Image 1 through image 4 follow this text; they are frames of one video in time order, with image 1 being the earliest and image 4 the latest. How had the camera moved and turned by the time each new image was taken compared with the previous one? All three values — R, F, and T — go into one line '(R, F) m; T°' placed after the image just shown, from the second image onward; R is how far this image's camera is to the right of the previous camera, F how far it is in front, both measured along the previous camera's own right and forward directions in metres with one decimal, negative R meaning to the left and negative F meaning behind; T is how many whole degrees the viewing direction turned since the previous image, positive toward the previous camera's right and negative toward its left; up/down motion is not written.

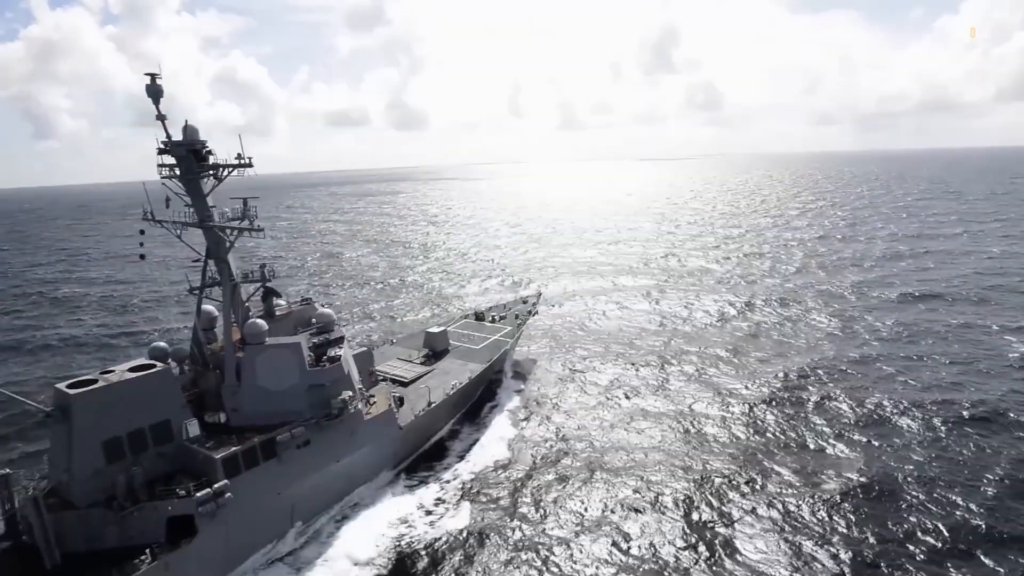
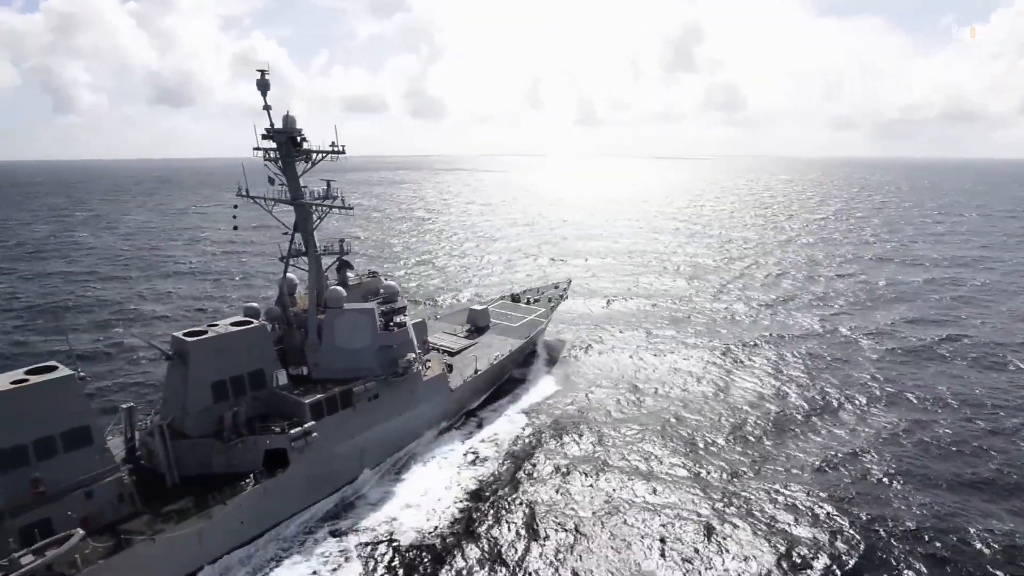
(-1.5, -2.7) m; -1°
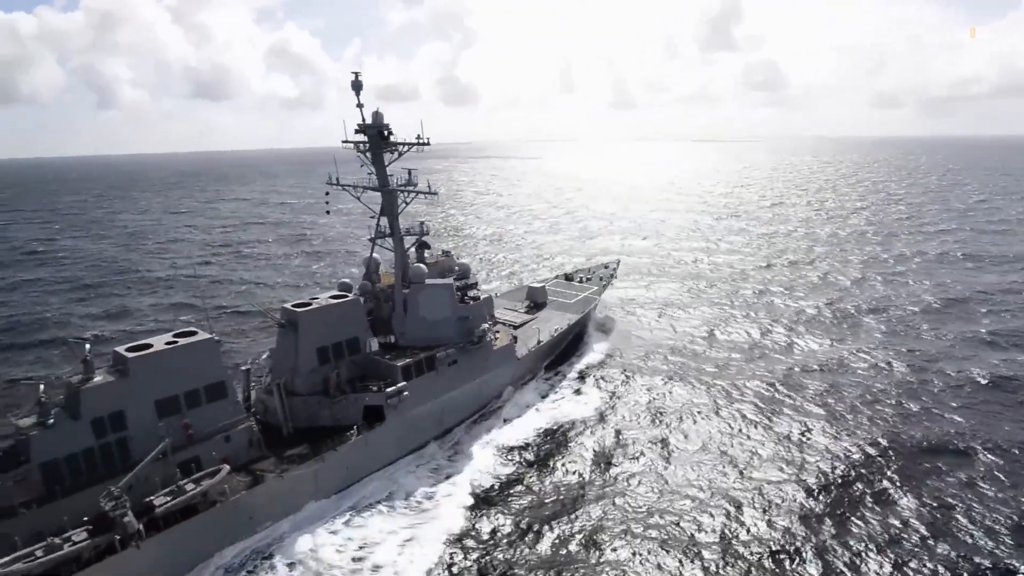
(-1.4, -2.3) m; -3°
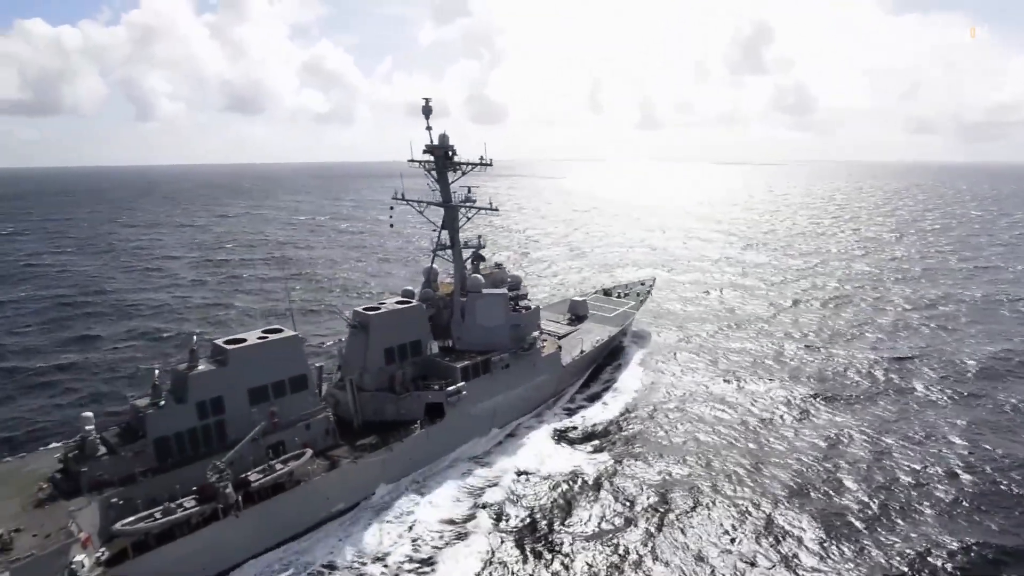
(-1.3, -1.9) m; -2°
